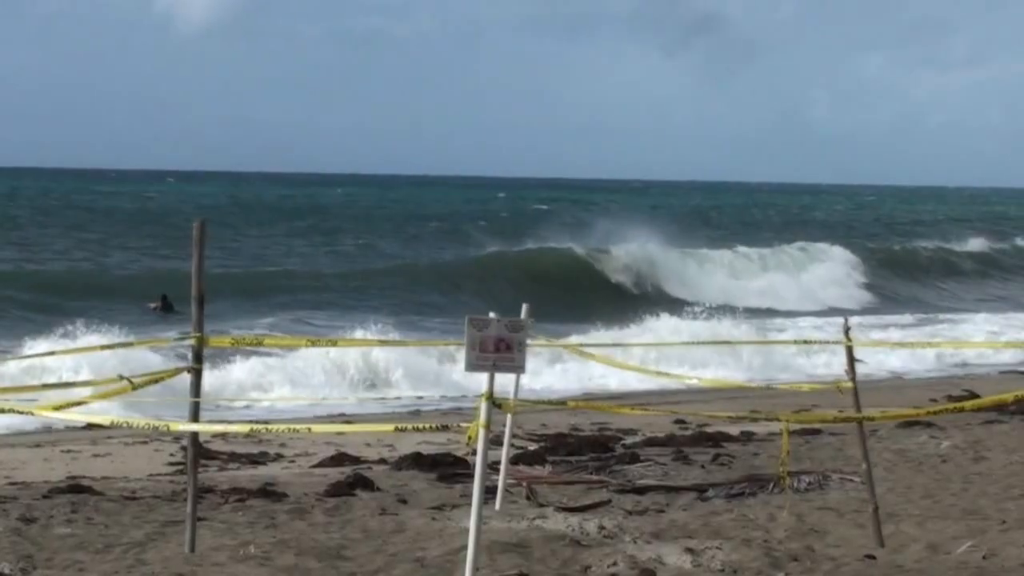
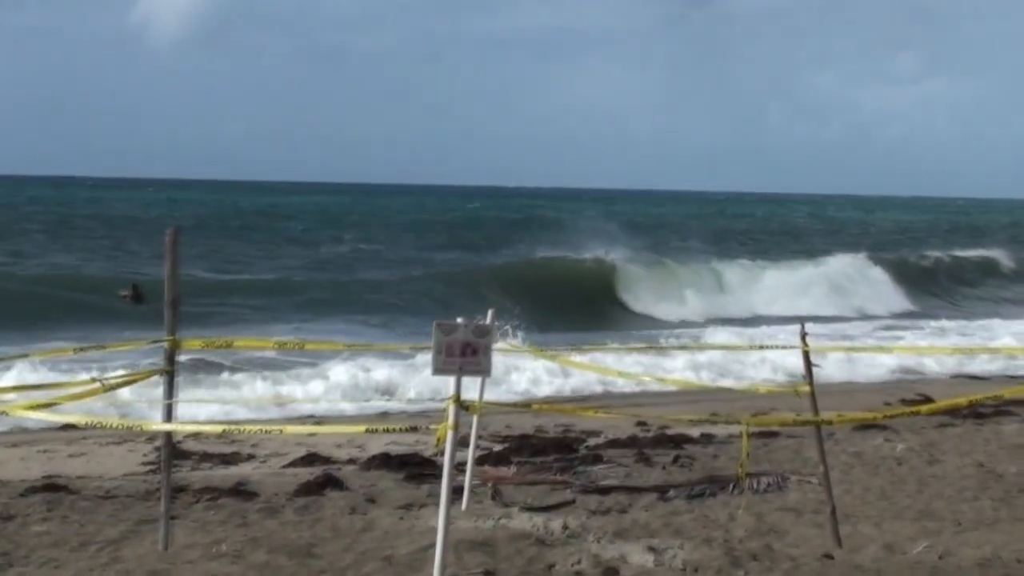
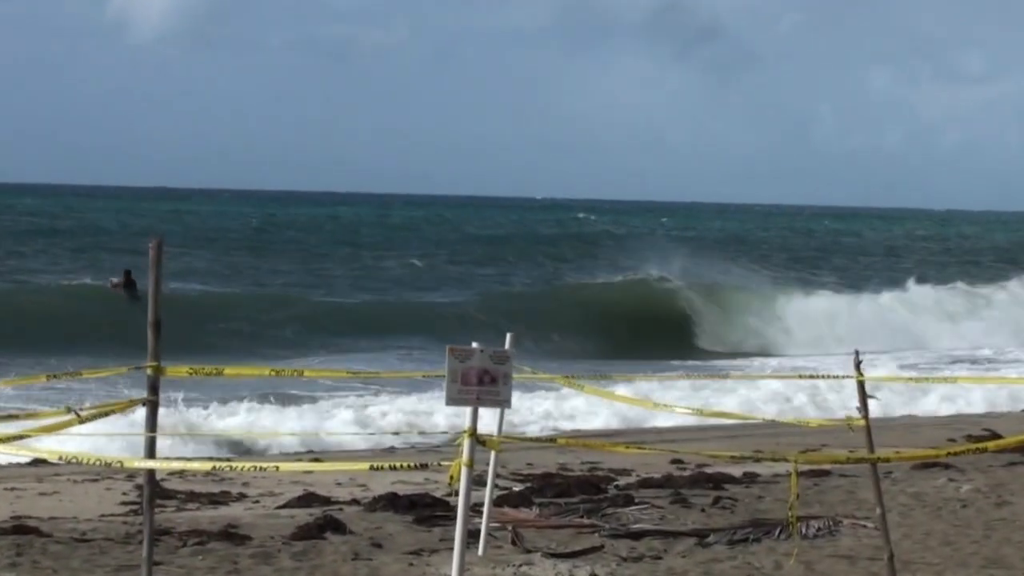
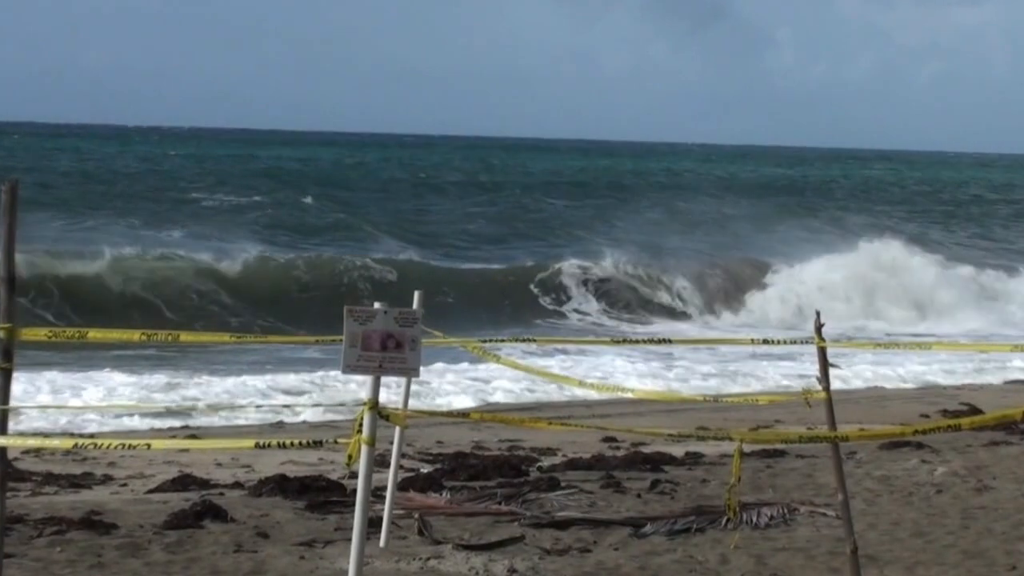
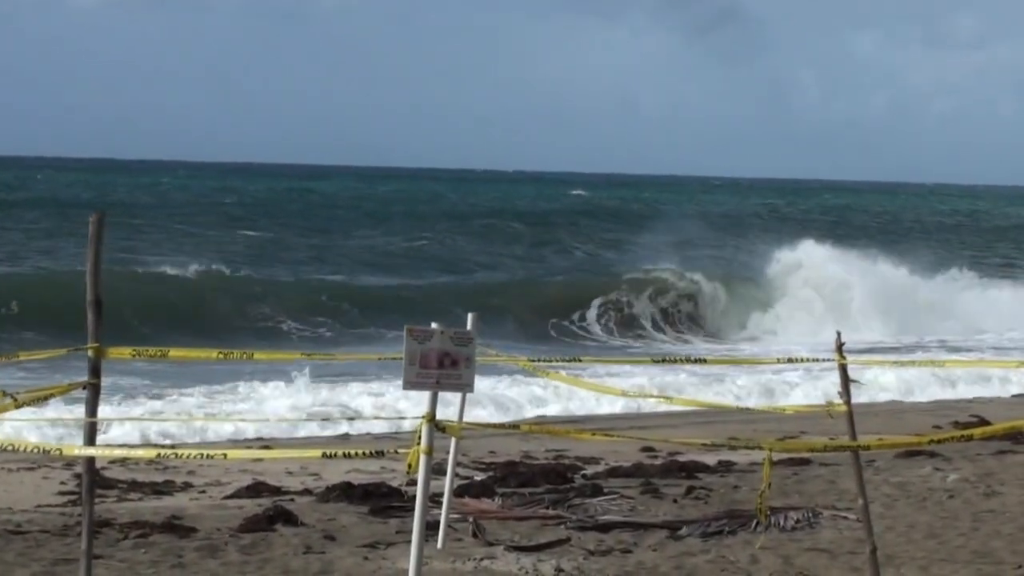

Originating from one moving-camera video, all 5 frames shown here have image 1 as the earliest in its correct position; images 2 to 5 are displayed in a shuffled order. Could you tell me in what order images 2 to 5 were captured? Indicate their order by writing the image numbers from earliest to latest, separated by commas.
2, 3, 5, 4
